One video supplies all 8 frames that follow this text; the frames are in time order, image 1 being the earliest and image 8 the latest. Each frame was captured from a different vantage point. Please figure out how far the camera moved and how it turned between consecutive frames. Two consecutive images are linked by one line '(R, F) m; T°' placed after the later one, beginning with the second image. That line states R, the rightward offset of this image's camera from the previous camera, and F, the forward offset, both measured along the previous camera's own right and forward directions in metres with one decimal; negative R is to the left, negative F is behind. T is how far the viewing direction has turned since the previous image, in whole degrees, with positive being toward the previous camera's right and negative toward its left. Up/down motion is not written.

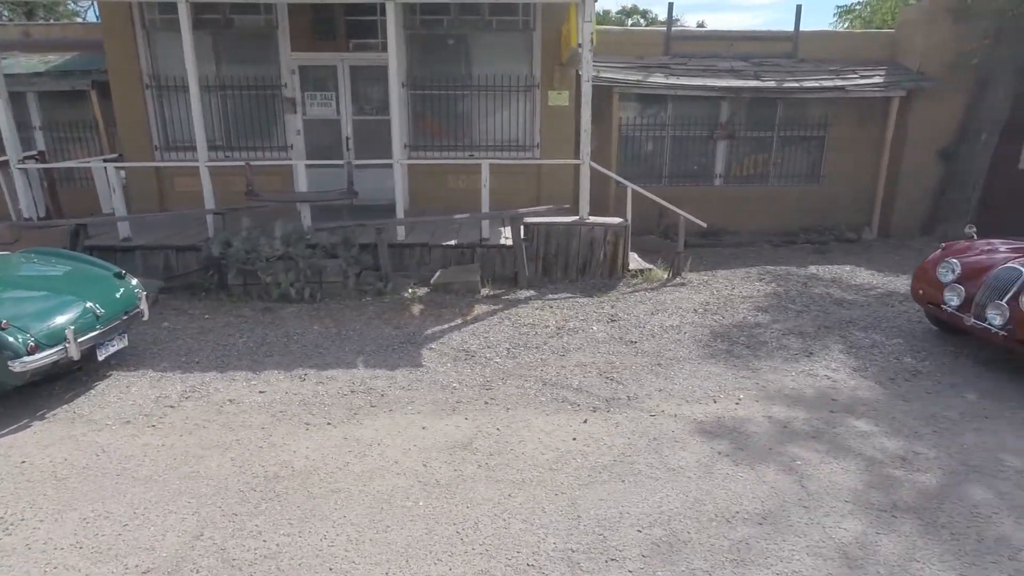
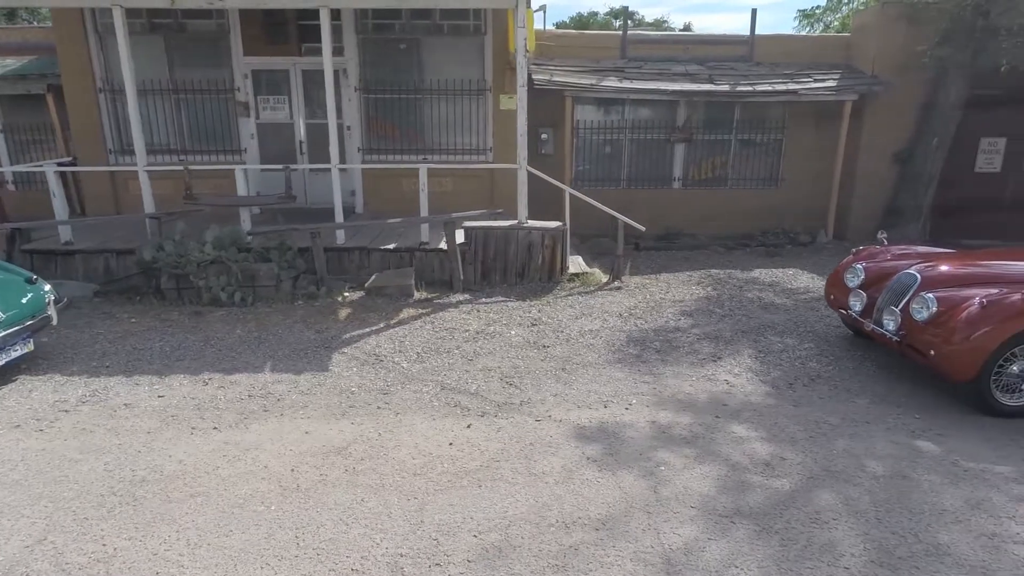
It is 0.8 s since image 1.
(+0.8, 0.0) m; 0°
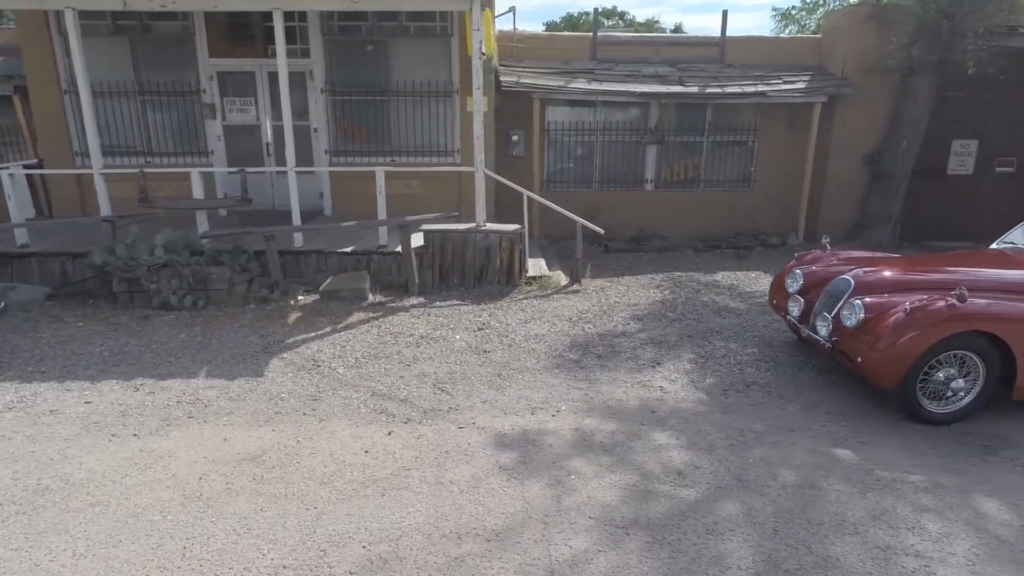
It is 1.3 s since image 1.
(+0.5, 0.0) m; 0°
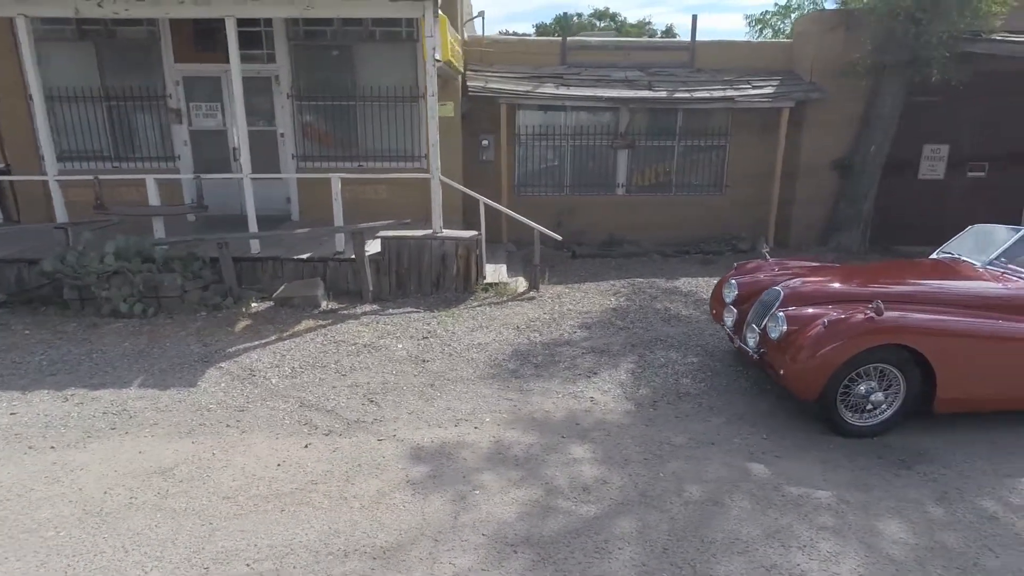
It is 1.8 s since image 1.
(+0.6, 0.0) m; 0°
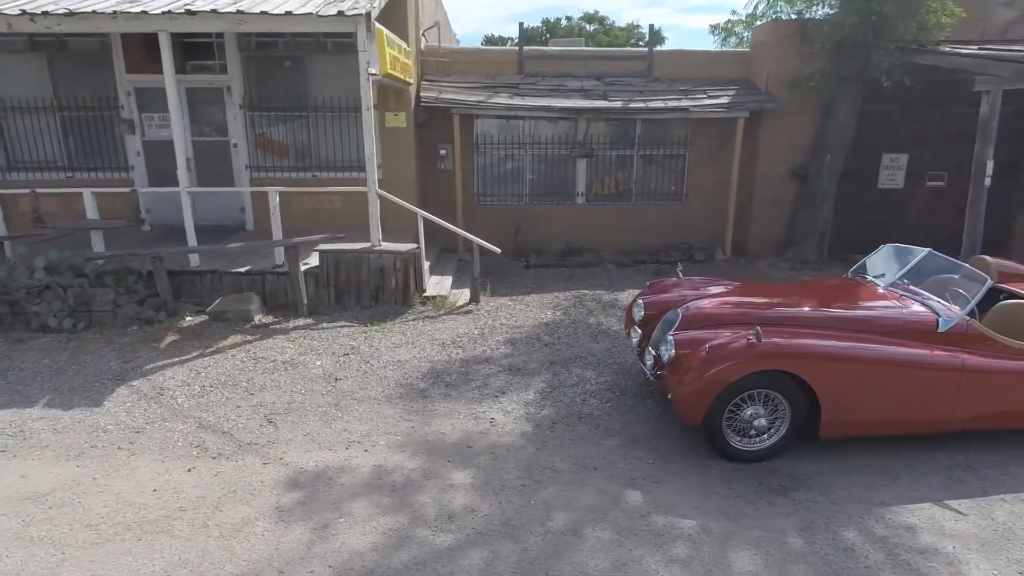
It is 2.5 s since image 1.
(+0.8, 0.0) m; 0°
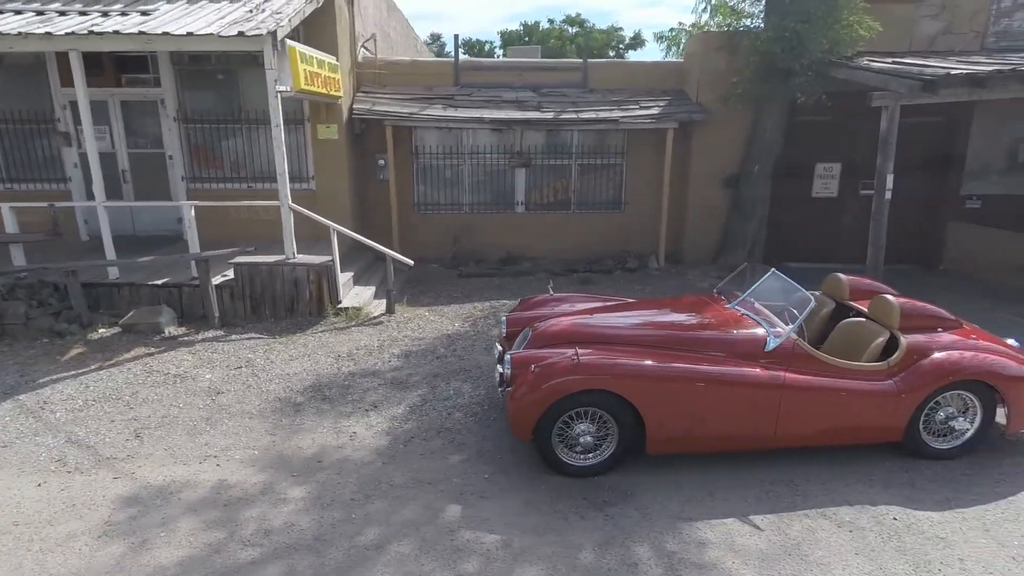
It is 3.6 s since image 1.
(+1.1, -0.1) m; 0°
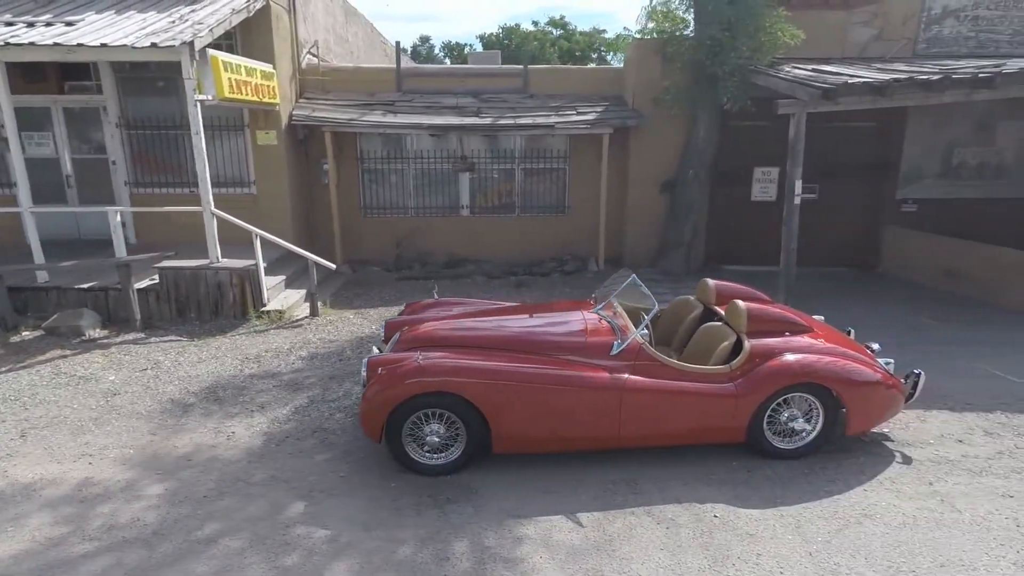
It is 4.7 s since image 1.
(+1.1, -0.2) m; 0°
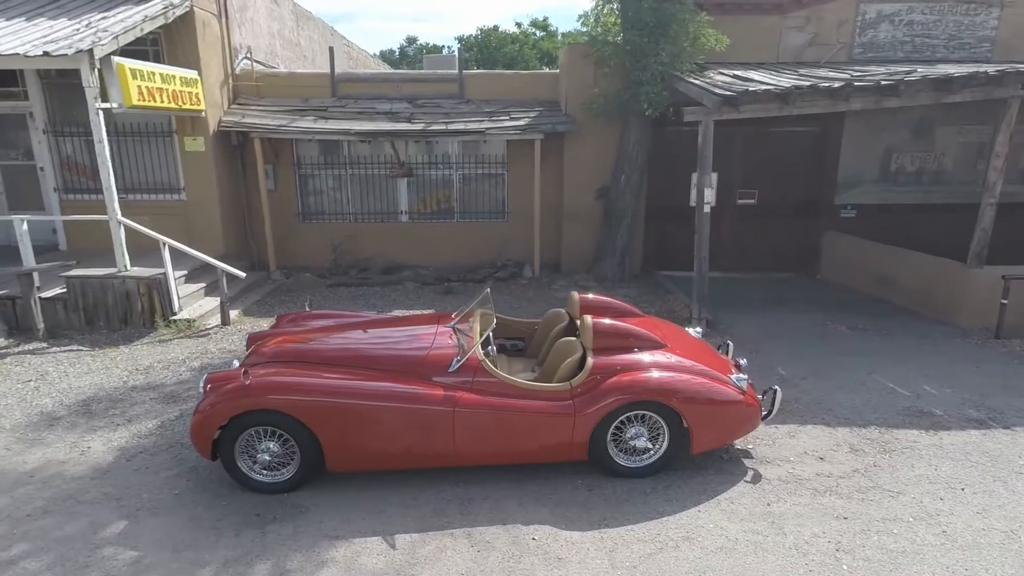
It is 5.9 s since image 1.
(+1.2, +0.1) m; 0°
